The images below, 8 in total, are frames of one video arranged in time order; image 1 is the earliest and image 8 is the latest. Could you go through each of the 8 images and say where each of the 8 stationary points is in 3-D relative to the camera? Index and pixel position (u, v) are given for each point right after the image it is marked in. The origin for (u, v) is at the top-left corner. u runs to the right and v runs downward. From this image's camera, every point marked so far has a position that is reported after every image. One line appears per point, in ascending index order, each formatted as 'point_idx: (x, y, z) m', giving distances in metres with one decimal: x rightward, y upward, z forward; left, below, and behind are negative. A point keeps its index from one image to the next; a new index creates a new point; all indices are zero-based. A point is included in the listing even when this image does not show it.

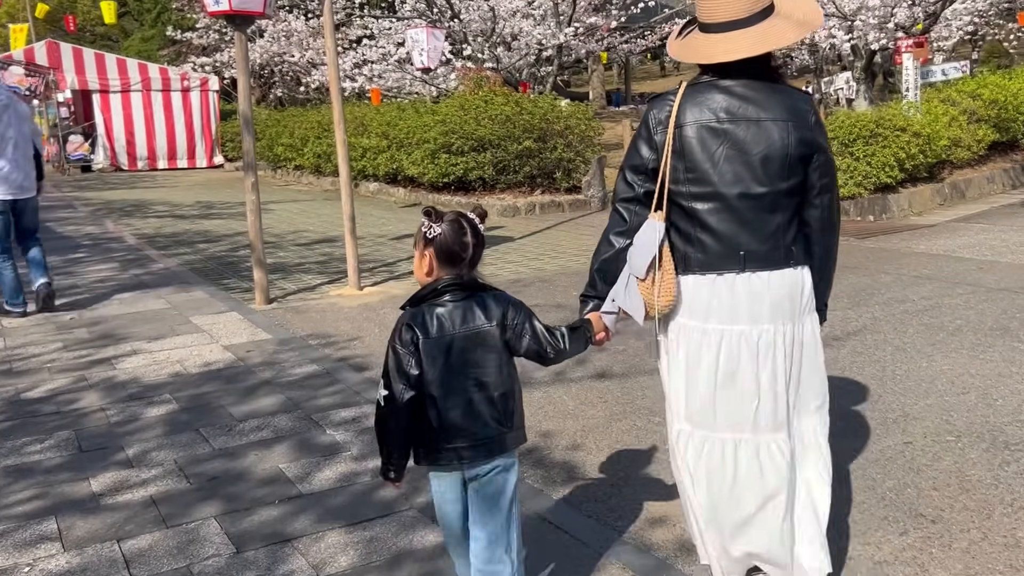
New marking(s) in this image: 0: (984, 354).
0: (+2.5, -0.4, +4.8) m
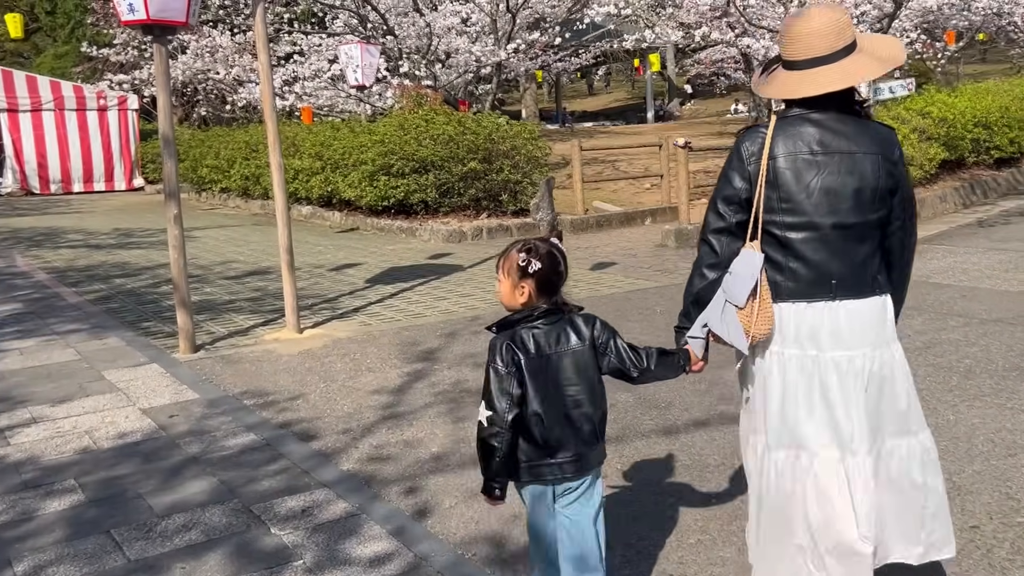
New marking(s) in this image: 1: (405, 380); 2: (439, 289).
0: (+2.4, -0.5, +4.4) m
1: (-0.6, -0.5, +5.0) m
2: (-0.6, 0.0, +7.9) m
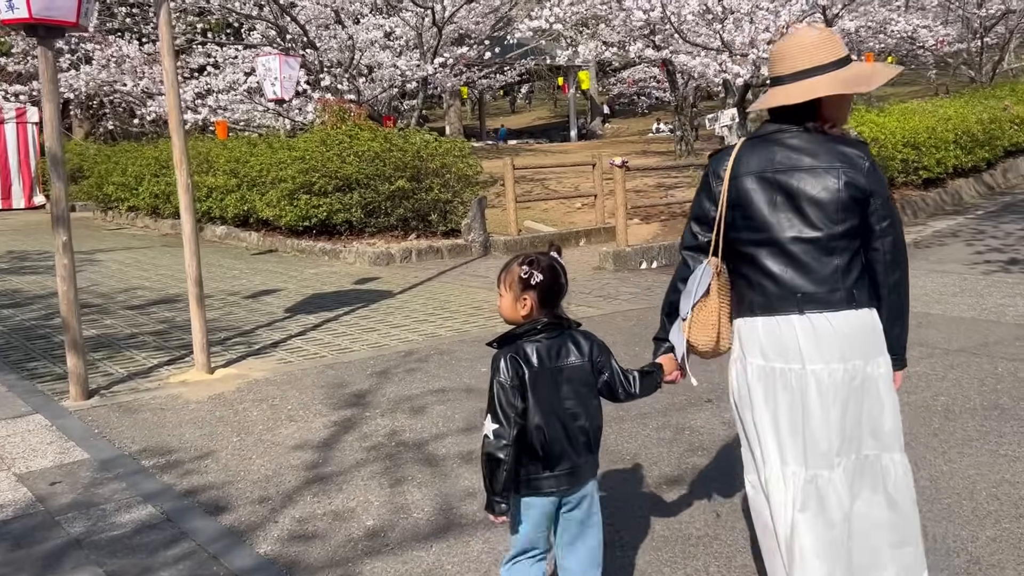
0: (+2.1, -0.7, +4.0) m
1: (-0.9, -0.7, +4.4) m
2: (-1.2, -0.2, +7.3) m
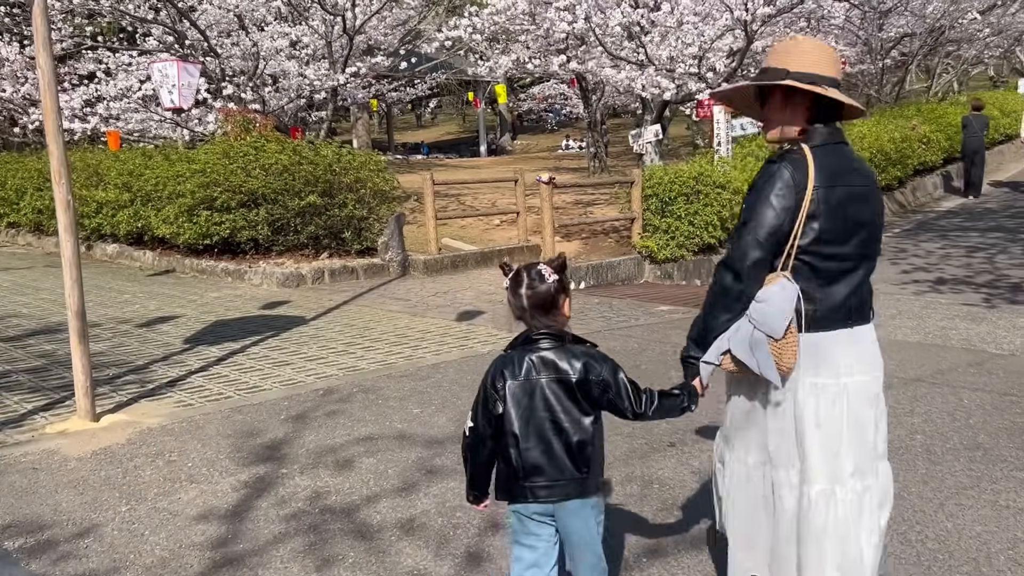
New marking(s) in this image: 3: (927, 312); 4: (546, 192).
0: (+1.9, -0.8, +3.6) m
1: (-1.1, -0.8, +3.7) m
2: (-1.7, -0.4, +6.6) m
3: (+3.6, -0.2, +7.8) m
4: (+0.4, +1.1, +10.1) m
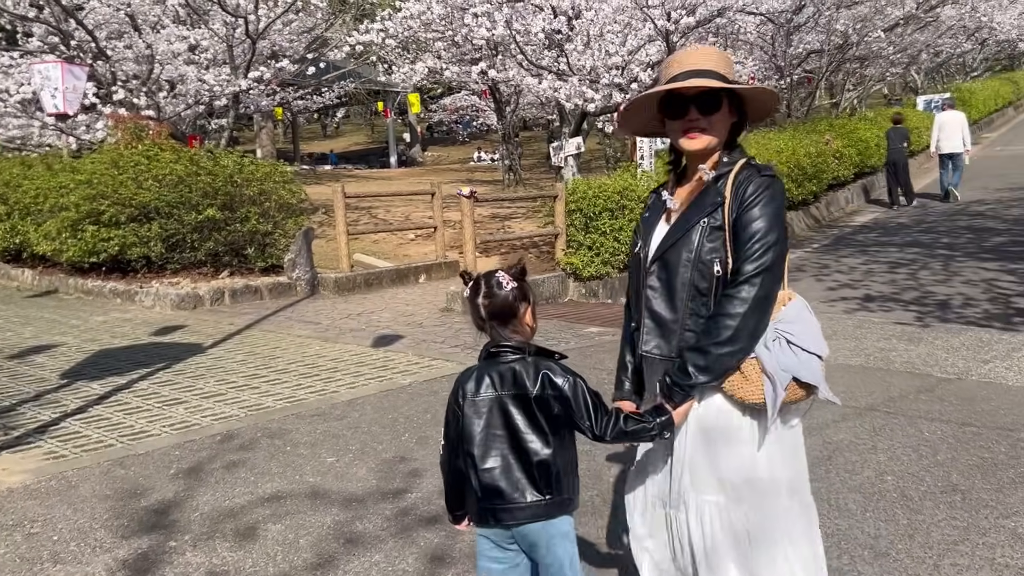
0: (+1.7, -0.9, +3.2) m
1: (-1.3, -1.0, +3.0) m
2: (-2.2, -0.6, +5.8) m
3: (+2.9, -0.4, +7.6) m
4: (-0.5, +0.9, +9.6) m
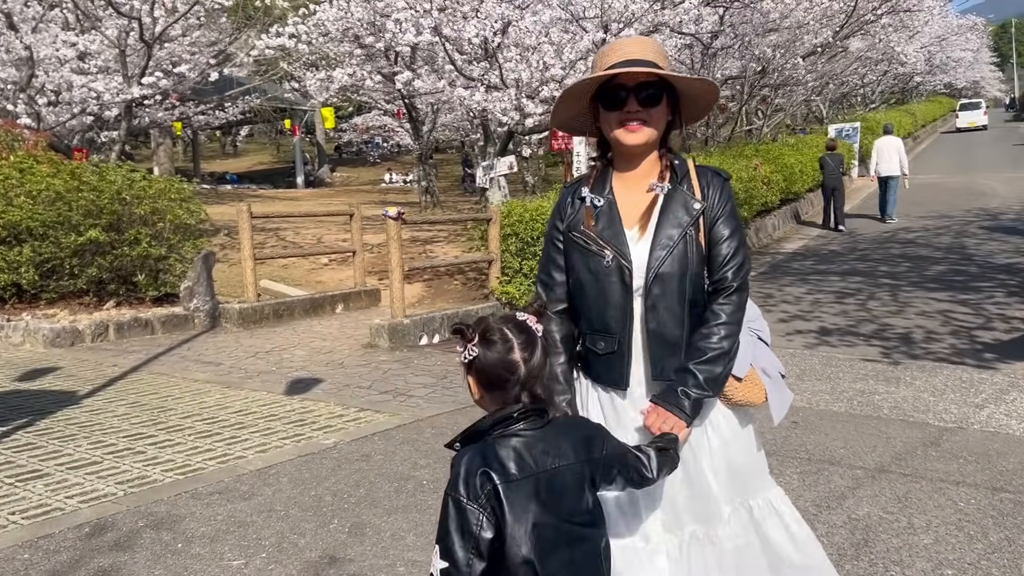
0: (+1.7, -1.1, +2.5) m
1: (-1.3, -1.1, +2.0) m
2: (-2.5, -0.8, +4.7) m
3: (+2.4, -0.6, +6.9) m
4: (-1.1, +0.6, +8.6) m
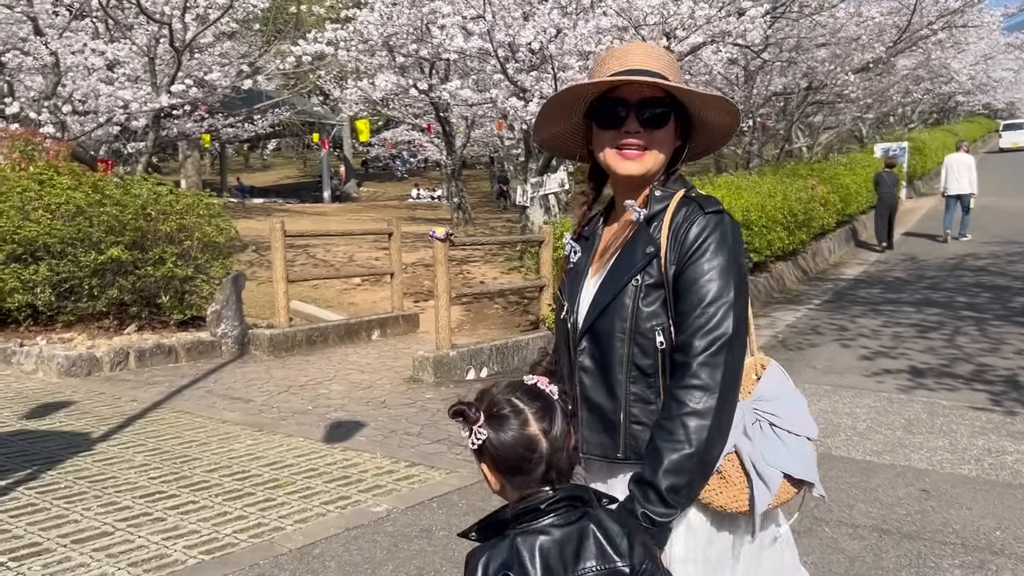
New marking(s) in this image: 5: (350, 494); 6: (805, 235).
0: (+2.0, -1.3, +1.6) m
1: (-1.0, -1.2, +1.2) m
2: (-2.1, -1.0, +3.9) m
3: (+2.9, -0.9, +6.1) m
4: (-0.6, +0.3, +7.9) m
5: (-0.8, -1.0, +4.3) m
6: (+4.3, +0.8, +13.5) m
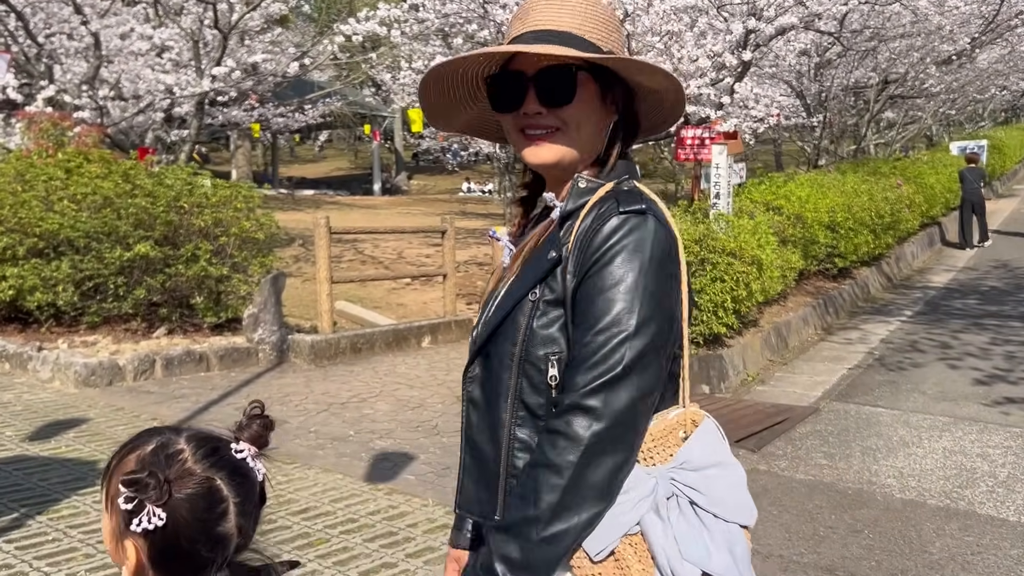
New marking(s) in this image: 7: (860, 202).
0: (+2.2, -1.4, +0.7) m
1: (-0.8, -1.3, +0.4) m
2: (-1.8, -1.0, +3.2) m
3: (+3.3, -1.0, +5.1) m
4: (-0.1, +0.3, +7.0) m
5: (-0.4, -1.0, +3.5) m
6: (+5.1, +0.7, +12.4) m
7: (+4.3, +1.0, +11.3) m
